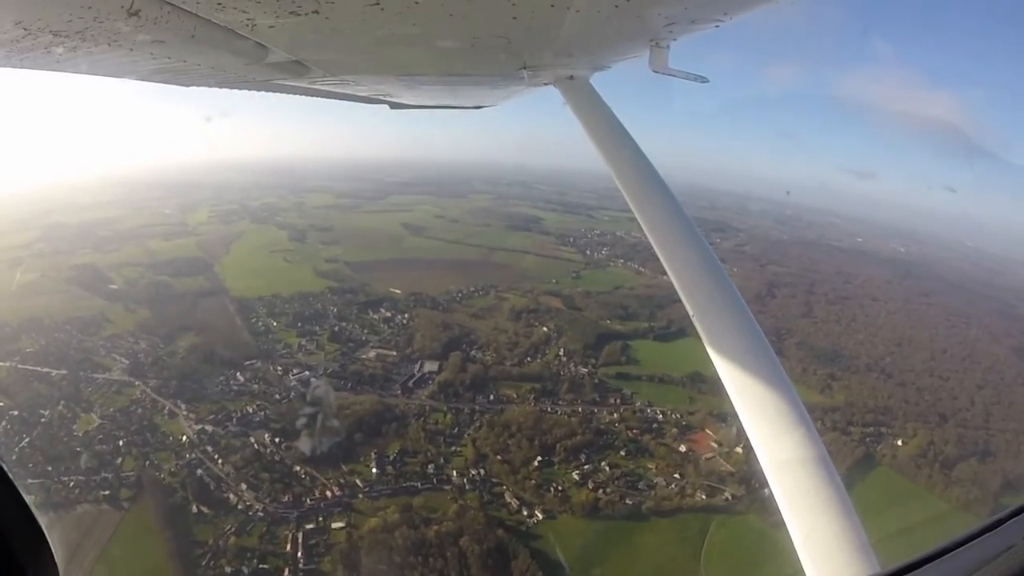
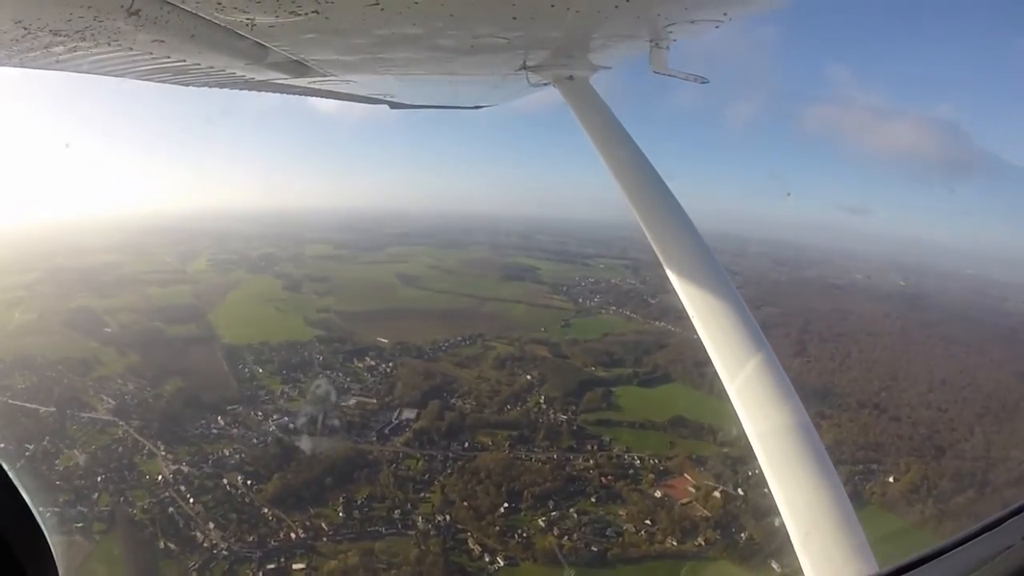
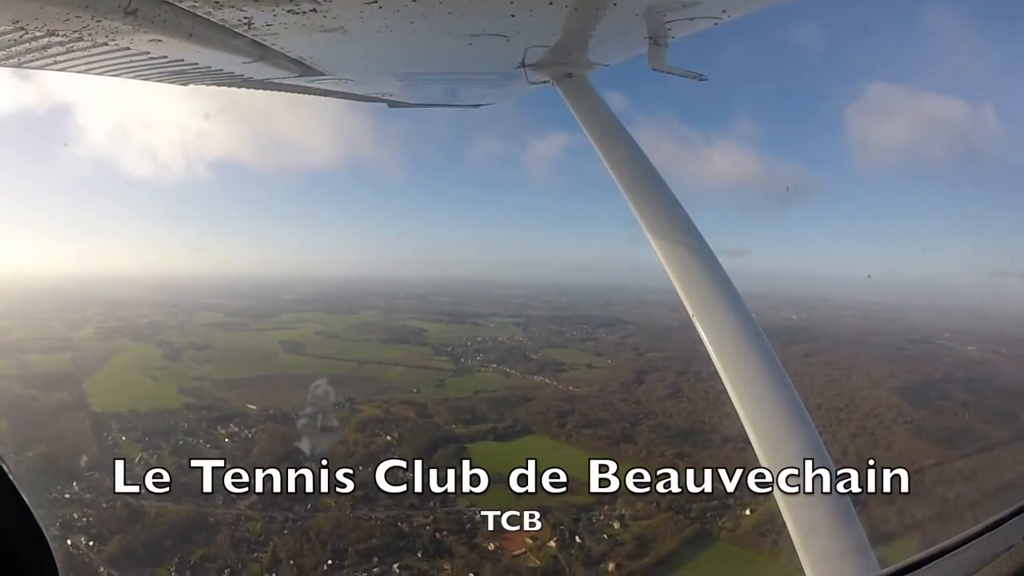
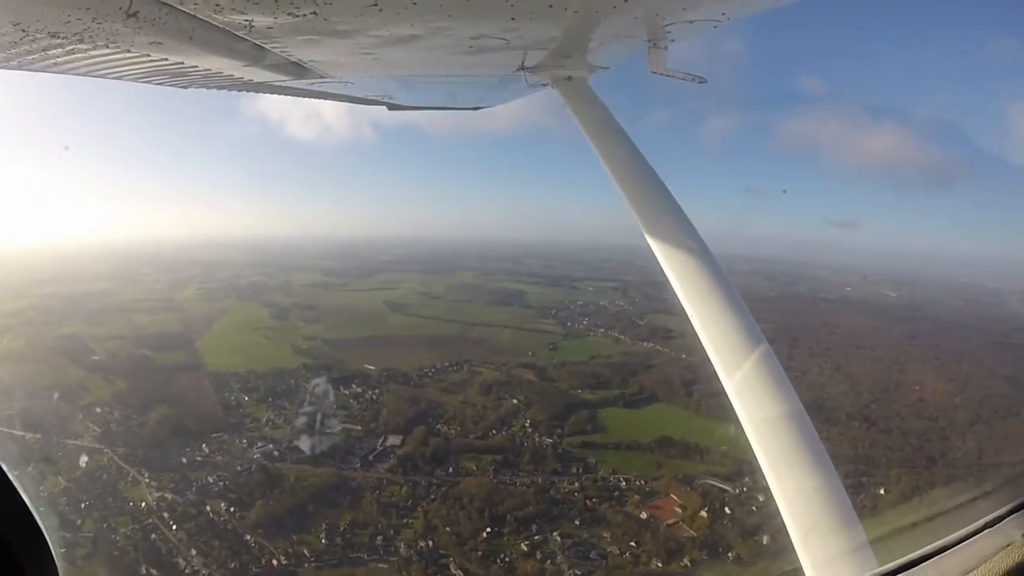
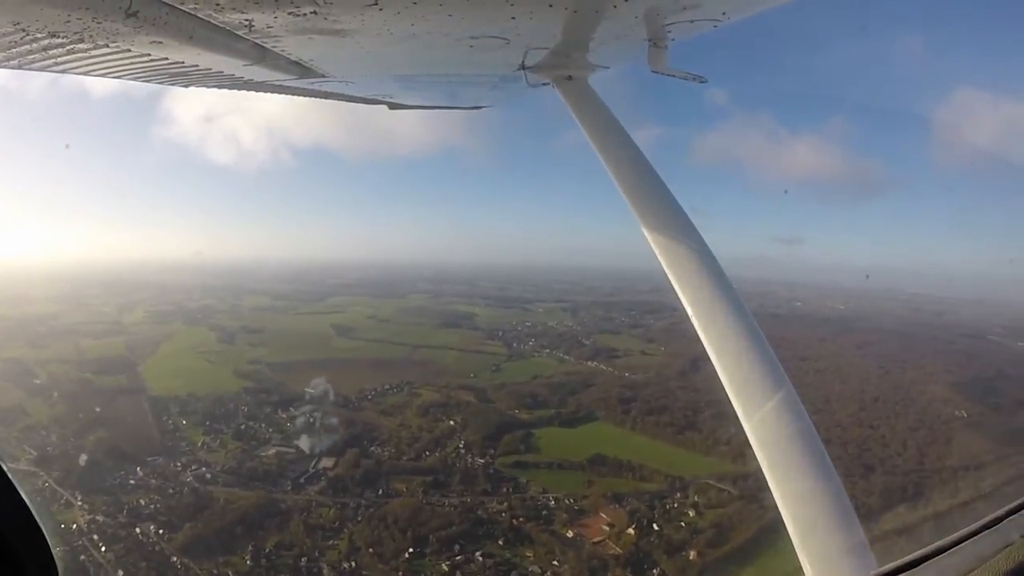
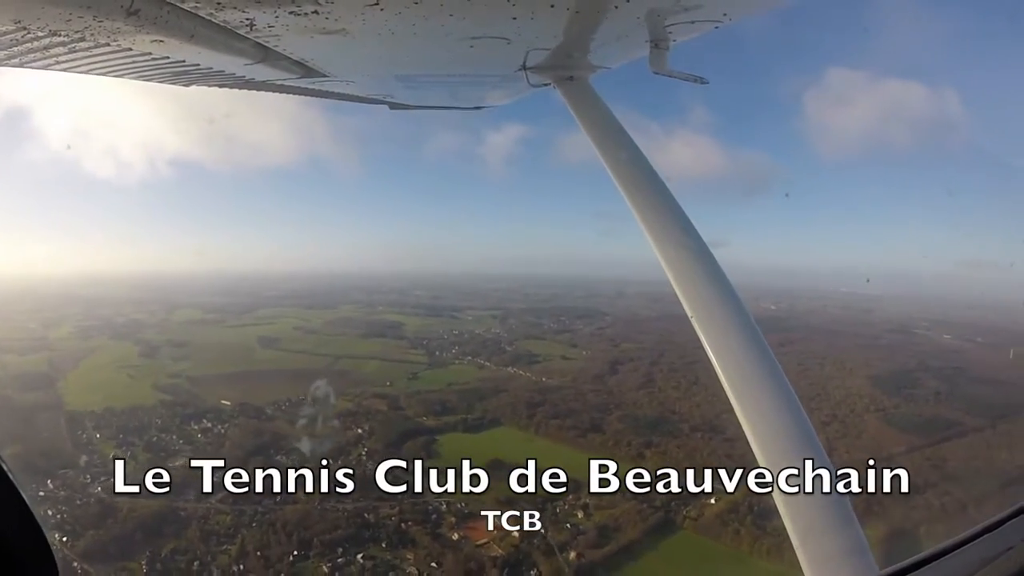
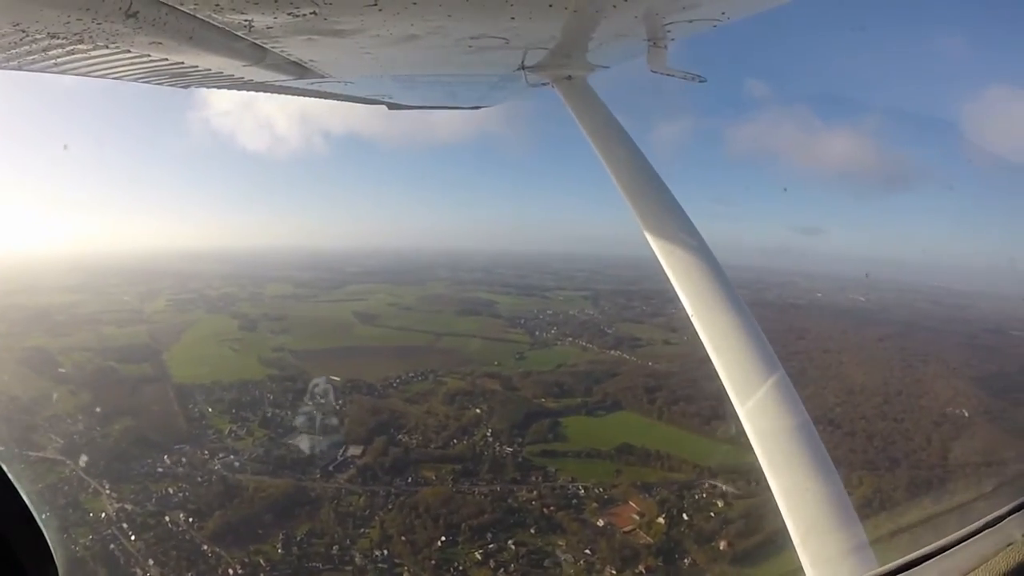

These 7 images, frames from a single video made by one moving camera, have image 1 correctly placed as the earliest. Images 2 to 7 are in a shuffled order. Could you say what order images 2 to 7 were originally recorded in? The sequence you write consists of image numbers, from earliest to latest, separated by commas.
2, 4, 7, 5, 3, 6
